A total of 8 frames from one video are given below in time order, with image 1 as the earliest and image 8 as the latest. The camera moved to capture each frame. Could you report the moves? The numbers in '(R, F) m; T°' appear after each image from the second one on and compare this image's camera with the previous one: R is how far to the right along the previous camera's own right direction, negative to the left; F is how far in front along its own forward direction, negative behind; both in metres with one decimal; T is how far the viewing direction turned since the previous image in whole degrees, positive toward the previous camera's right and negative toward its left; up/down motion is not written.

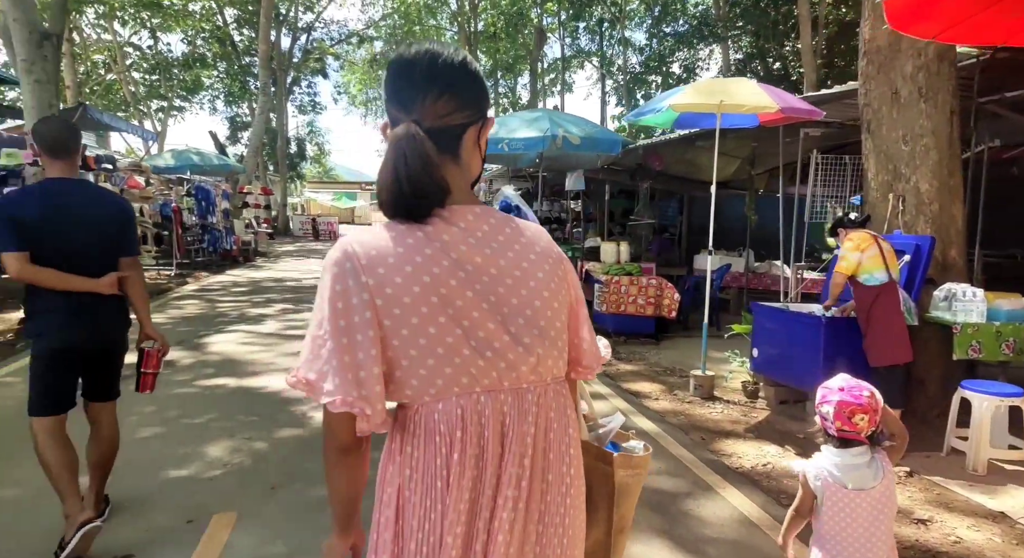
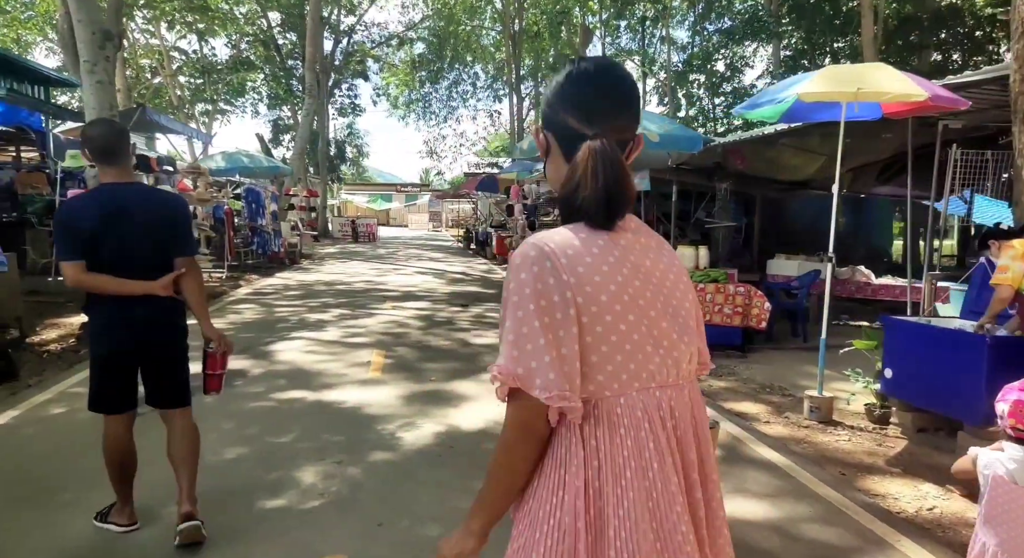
(-0.5, +0.4) m; -3°
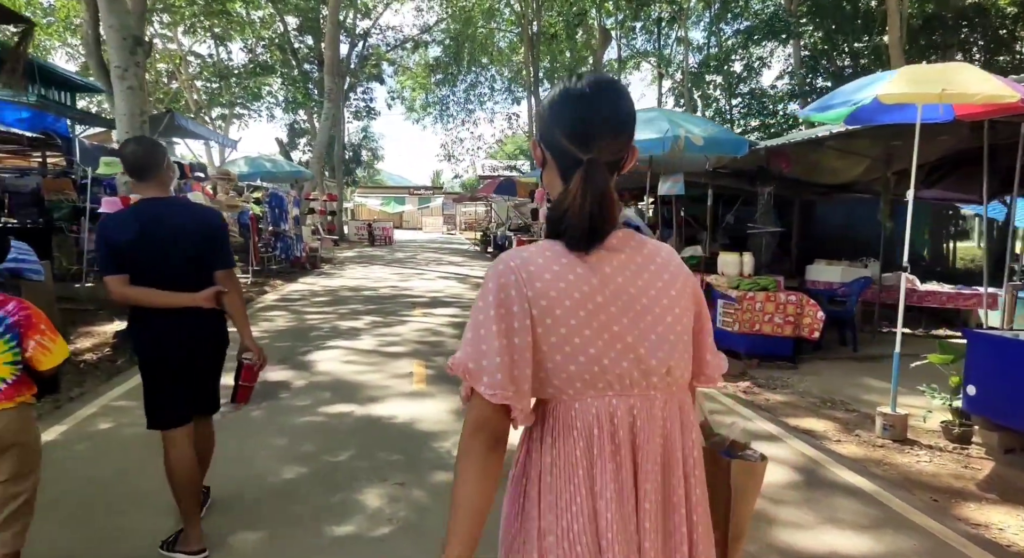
(-0.4, +0.2) m; -1°
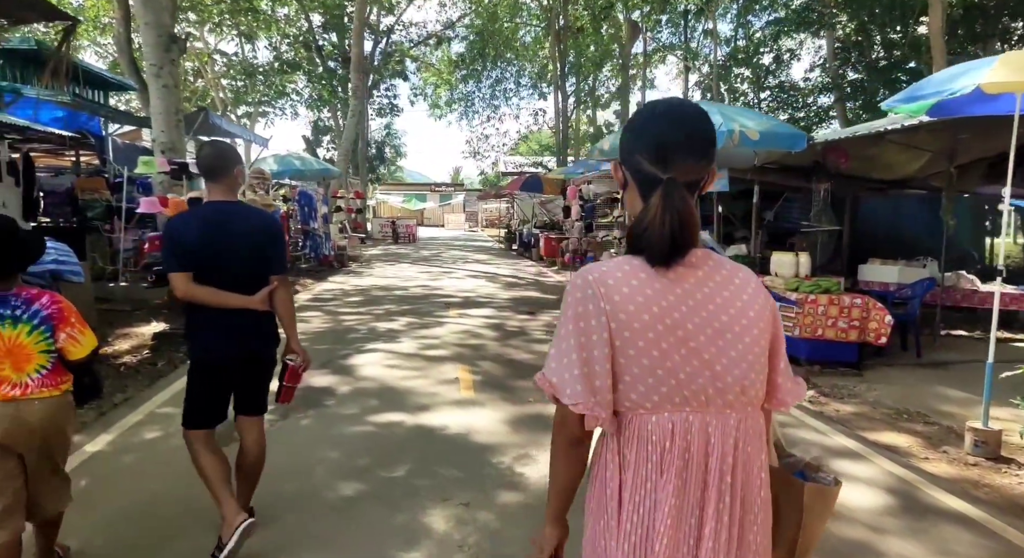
(-0.3, +0.2) m; -2°
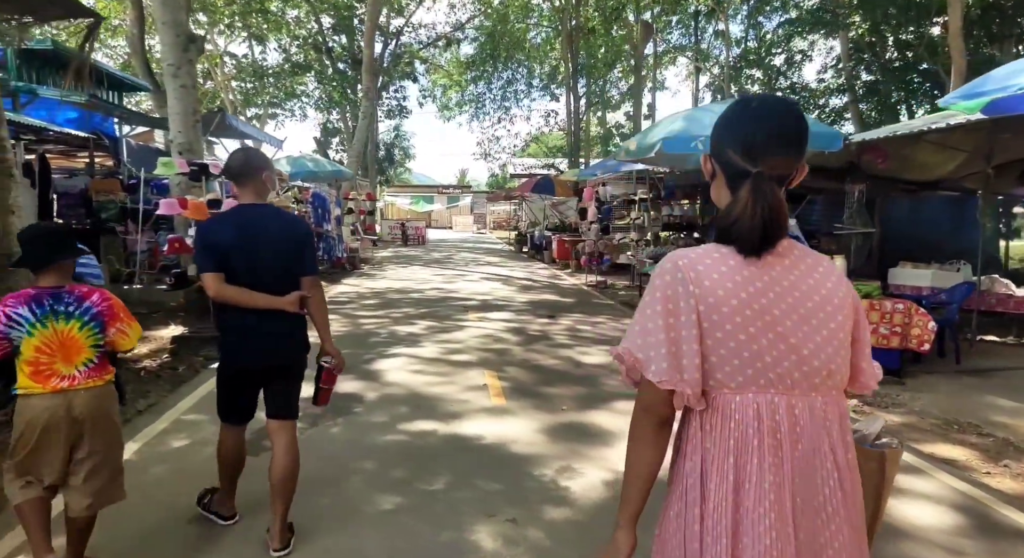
(-0.2, +0.2) m; 0°
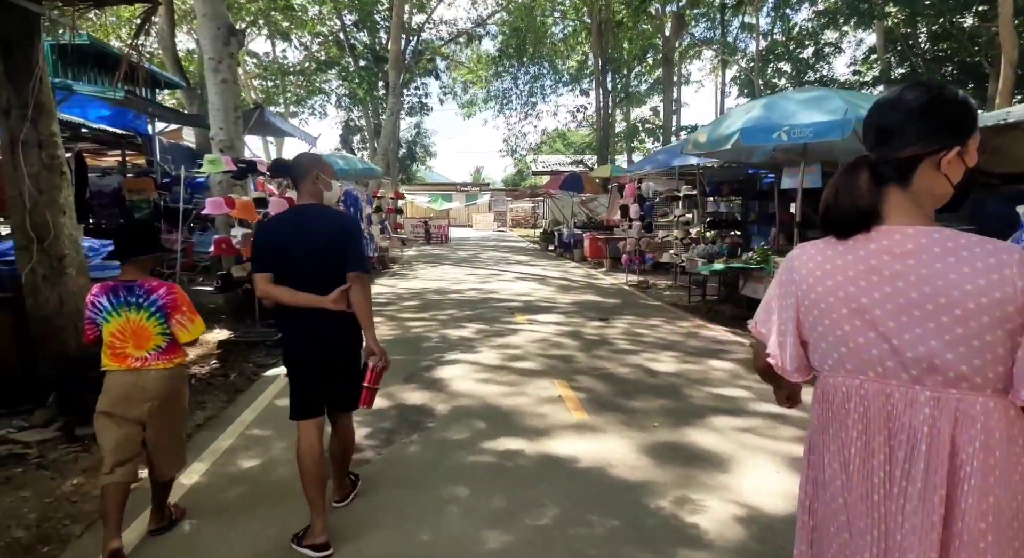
(-0.6, +0.4) m; -1°
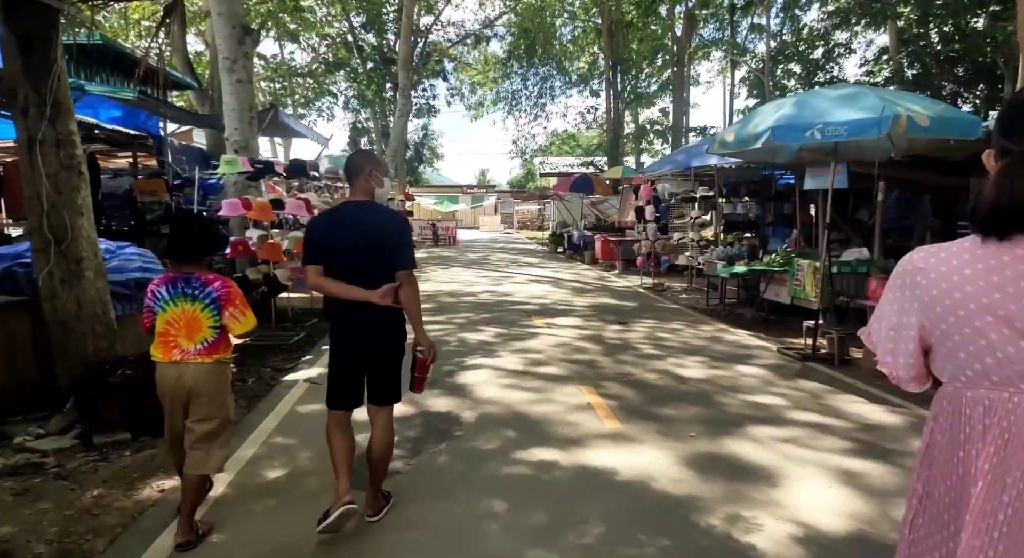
(-0.2, +0.2) m; 0°
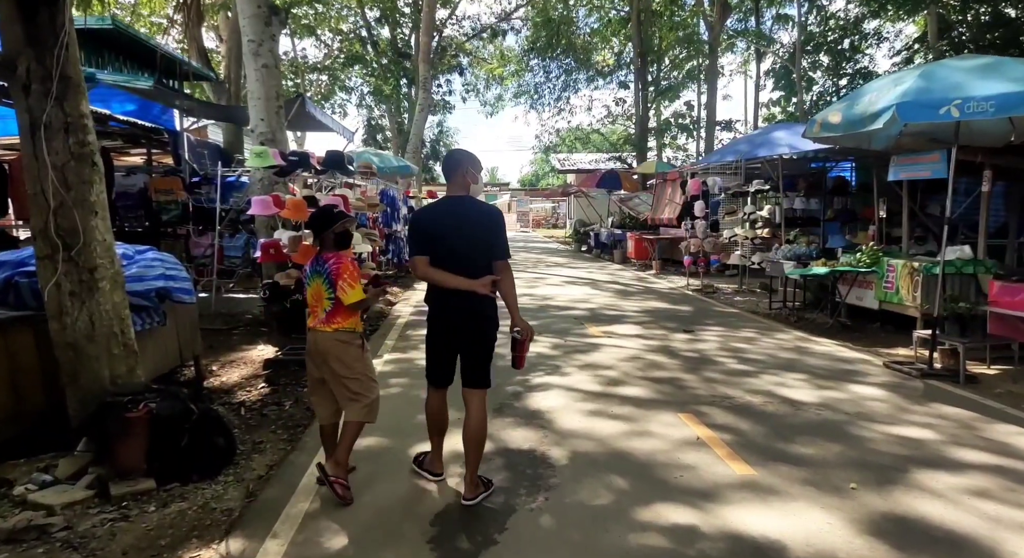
(-0.6, +0.9) m; -1°
